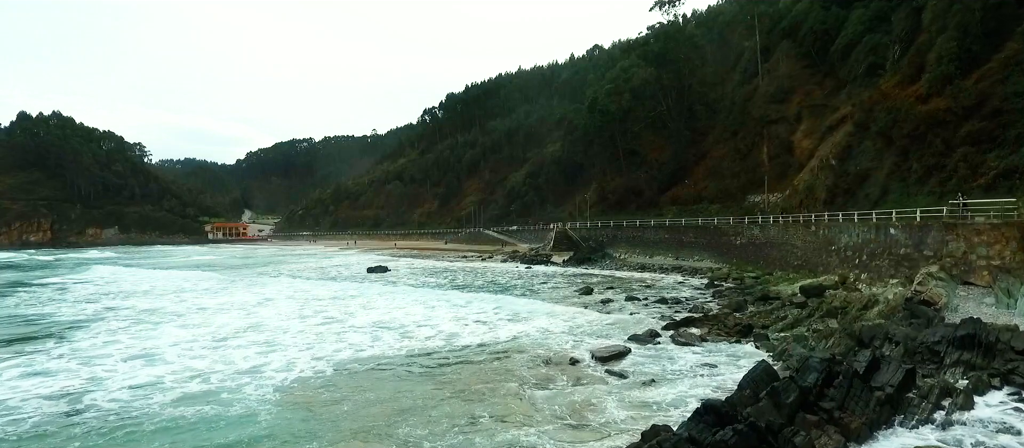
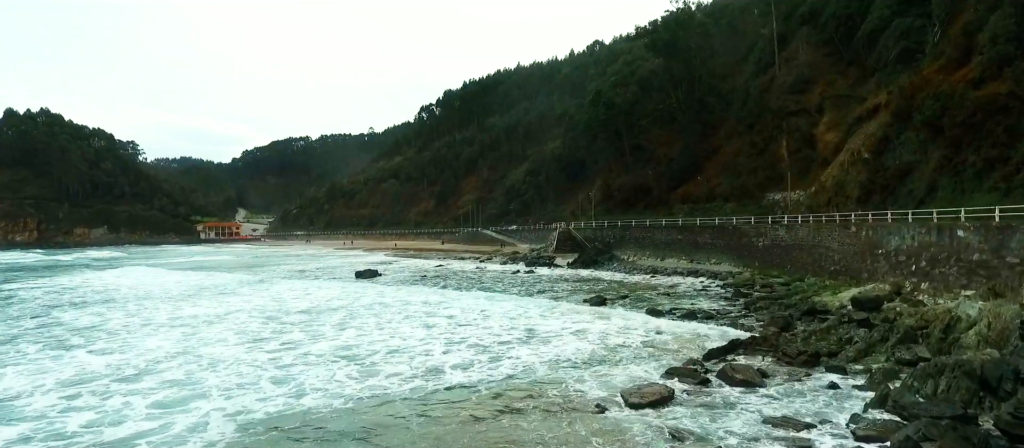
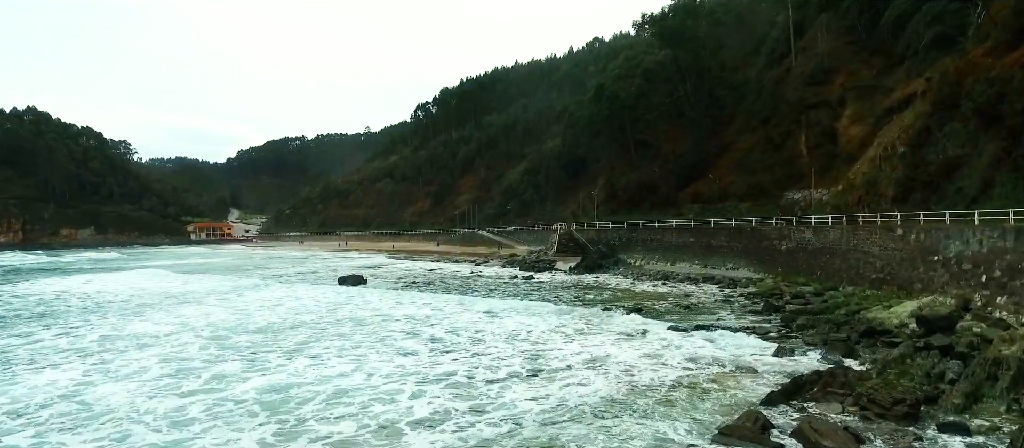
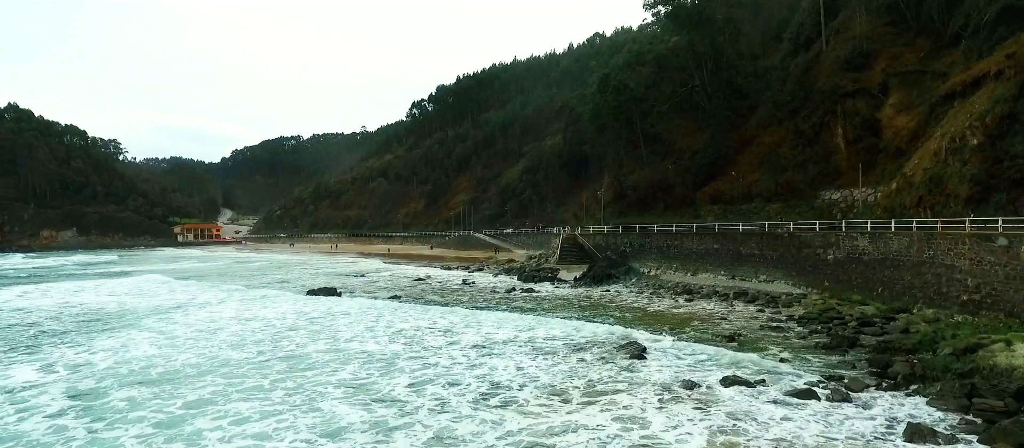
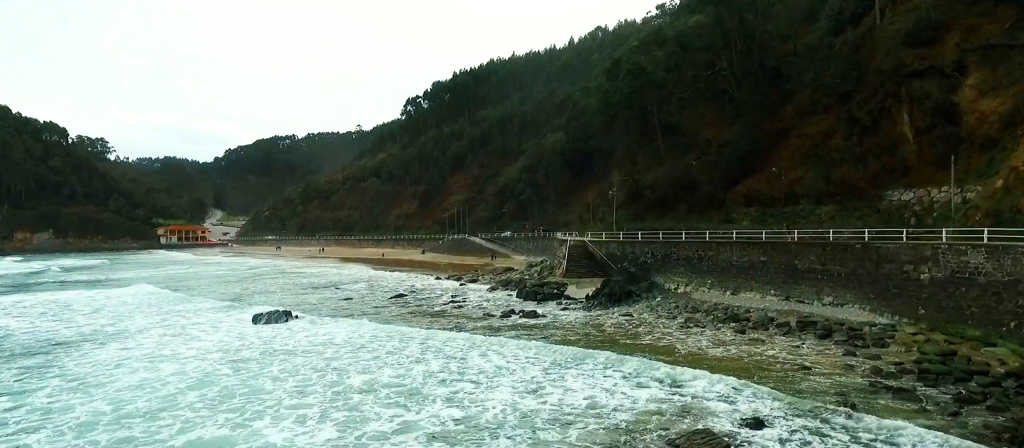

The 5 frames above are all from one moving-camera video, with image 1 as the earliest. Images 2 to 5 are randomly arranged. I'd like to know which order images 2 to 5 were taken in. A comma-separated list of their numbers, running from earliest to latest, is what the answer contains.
2, 3, 4, 5
